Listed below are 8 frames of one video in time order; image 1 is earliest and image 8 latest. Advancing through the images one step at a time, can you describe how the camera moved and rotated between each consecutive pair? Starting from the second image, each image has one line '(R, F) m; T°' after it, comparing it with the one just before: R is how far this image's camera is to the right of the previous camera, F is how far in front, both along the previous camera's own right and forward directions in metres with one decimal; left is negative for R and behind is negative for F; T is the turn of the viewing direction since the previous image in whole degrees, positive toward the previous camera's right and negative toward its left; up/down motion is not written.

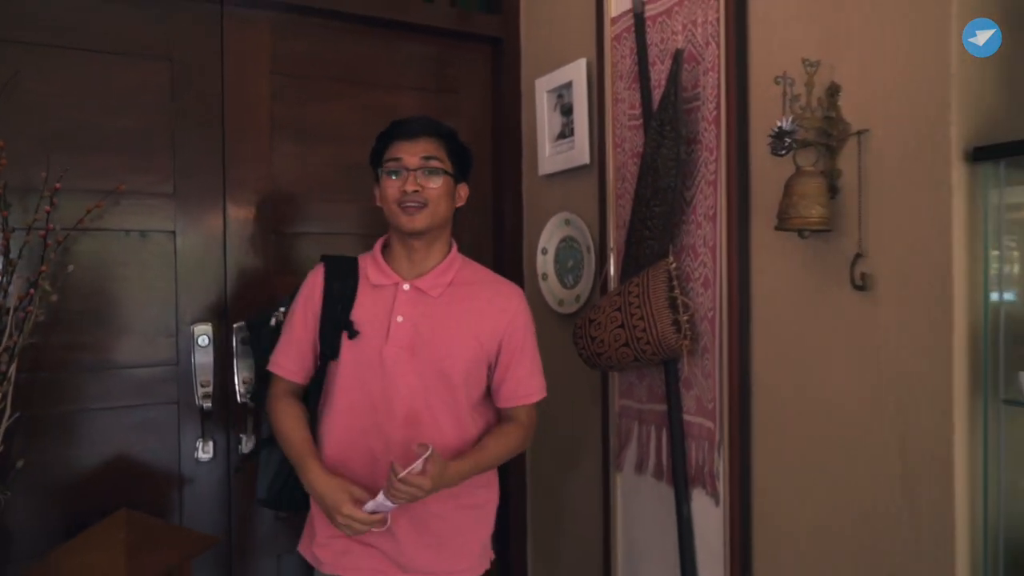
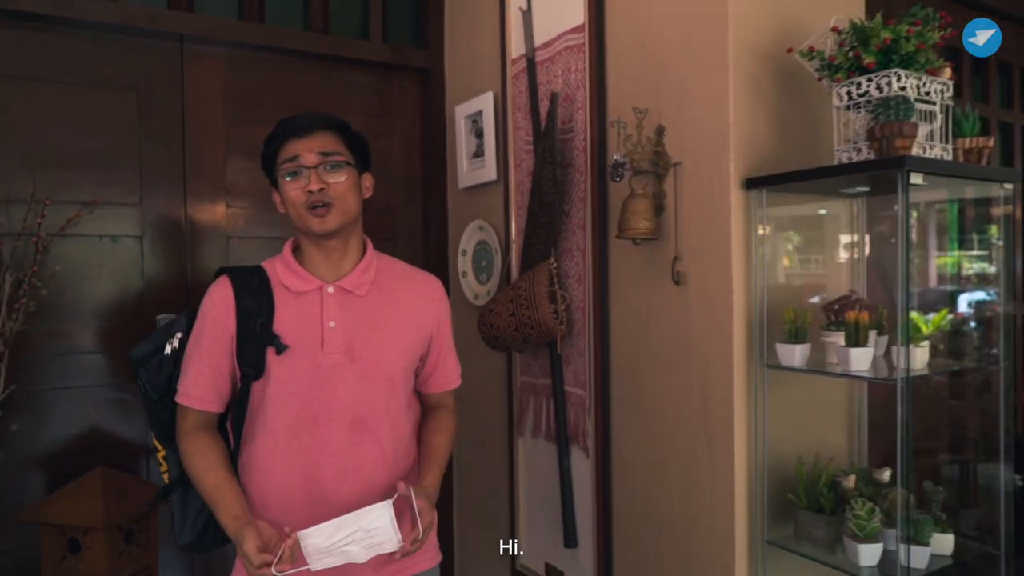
(+0.2, -0.4) m; +2°
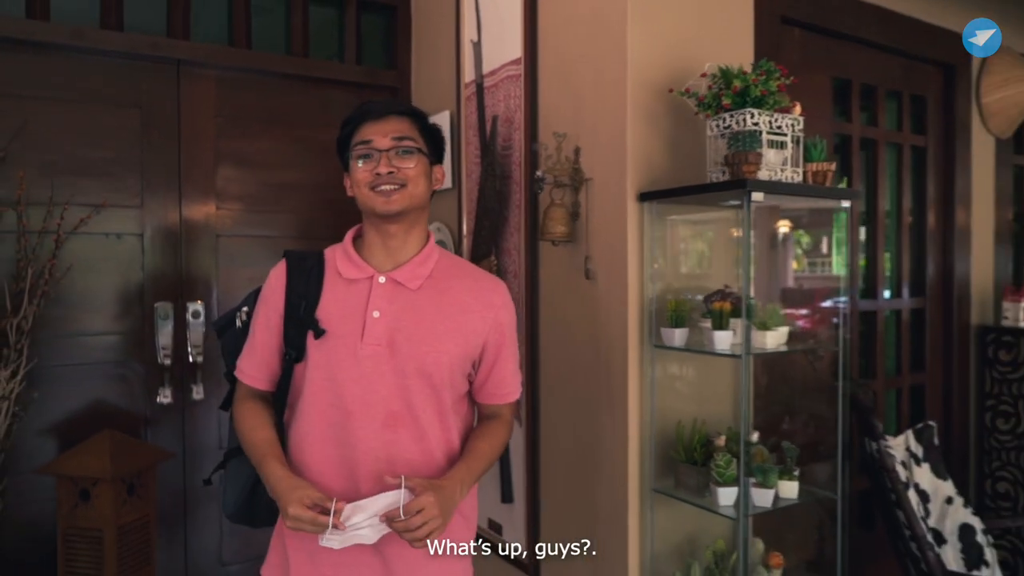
(+0.2, -0.3) m; 0°
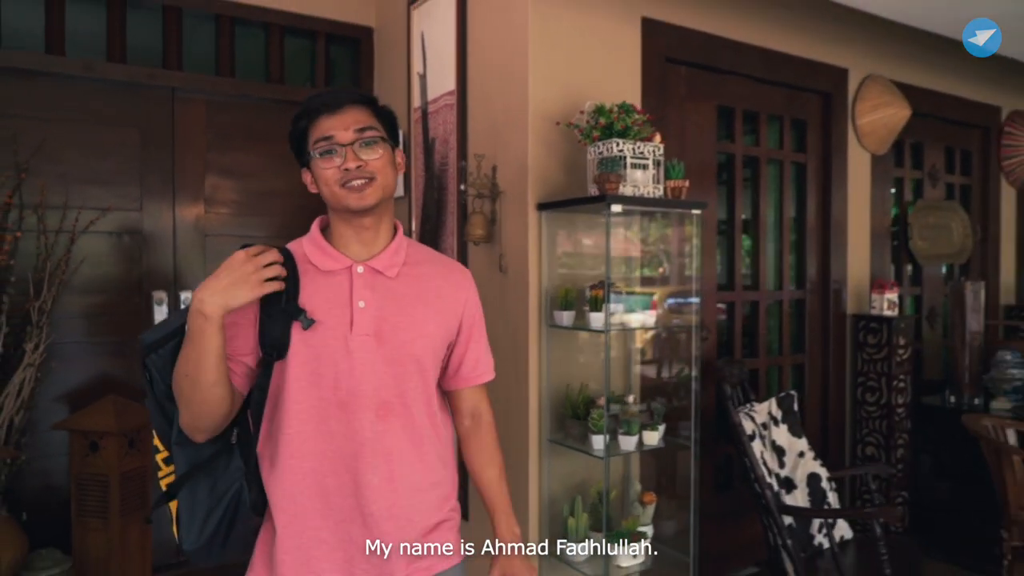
(+0.3, -0.5) m; 0°
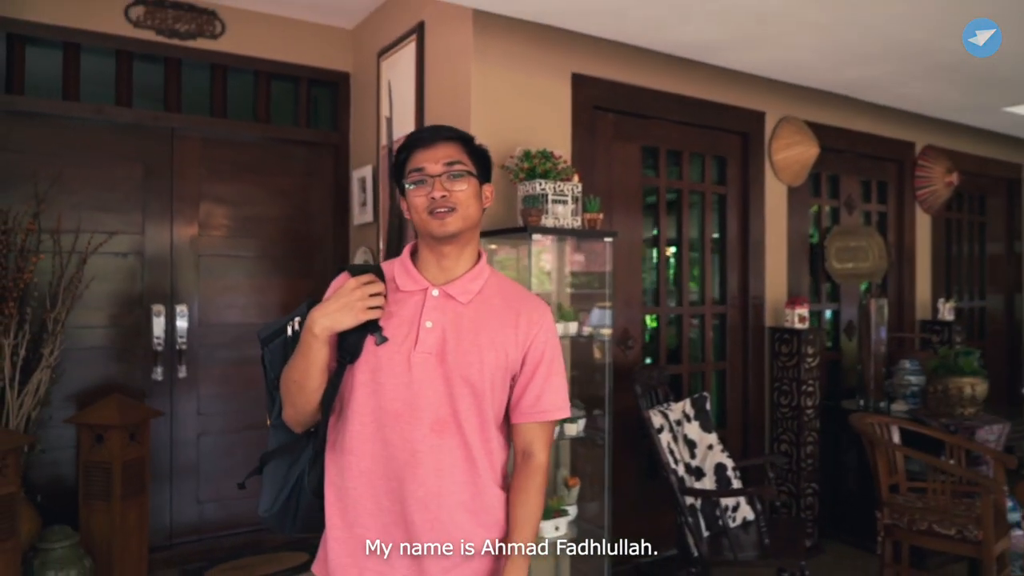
(+0.2, -0.4) m; 0°
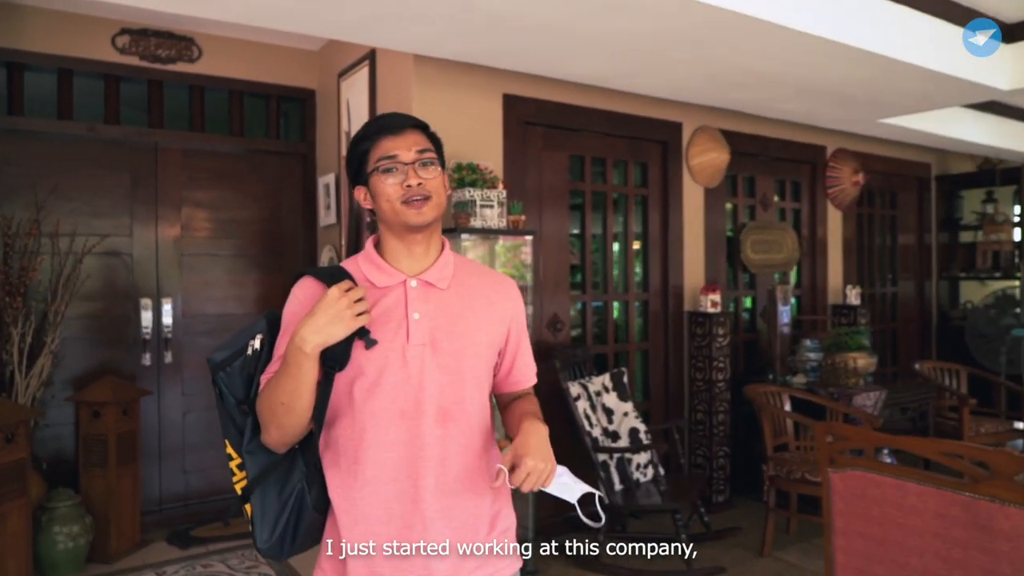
(+0.3, -0.5) m; +1°
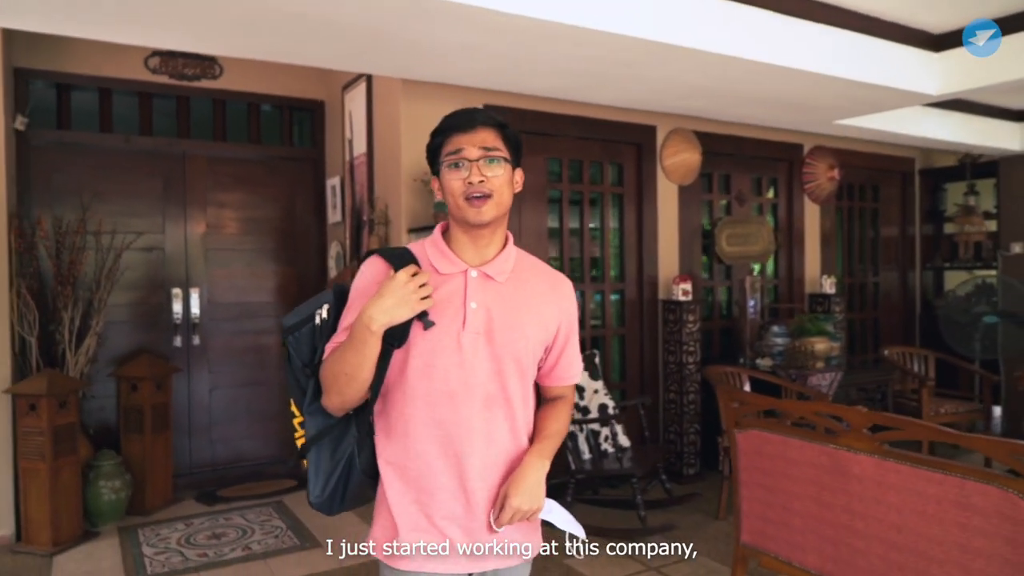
(+0.3, -0.4) m; -3°
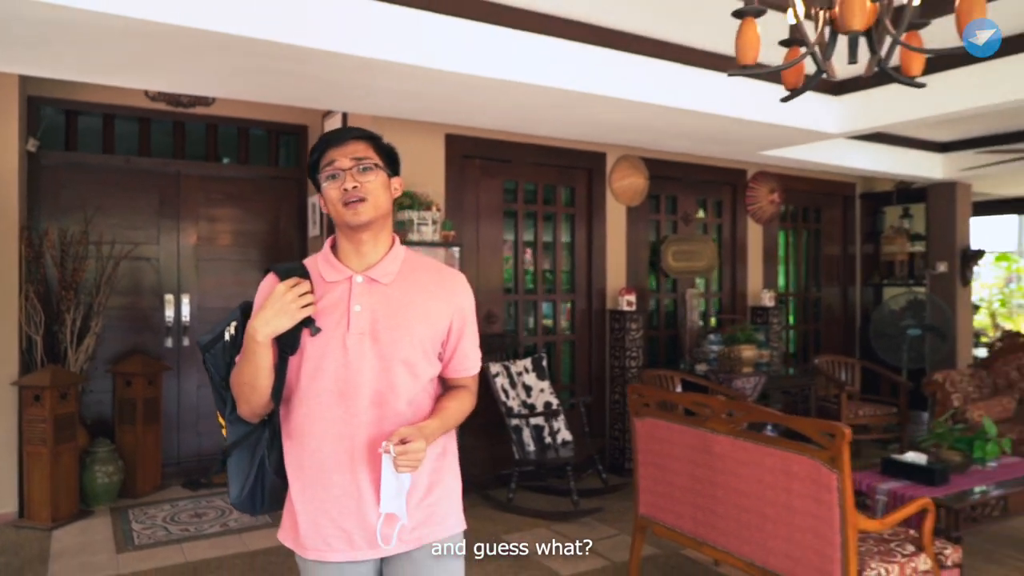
(+0.3, -0.4) m; 0°
